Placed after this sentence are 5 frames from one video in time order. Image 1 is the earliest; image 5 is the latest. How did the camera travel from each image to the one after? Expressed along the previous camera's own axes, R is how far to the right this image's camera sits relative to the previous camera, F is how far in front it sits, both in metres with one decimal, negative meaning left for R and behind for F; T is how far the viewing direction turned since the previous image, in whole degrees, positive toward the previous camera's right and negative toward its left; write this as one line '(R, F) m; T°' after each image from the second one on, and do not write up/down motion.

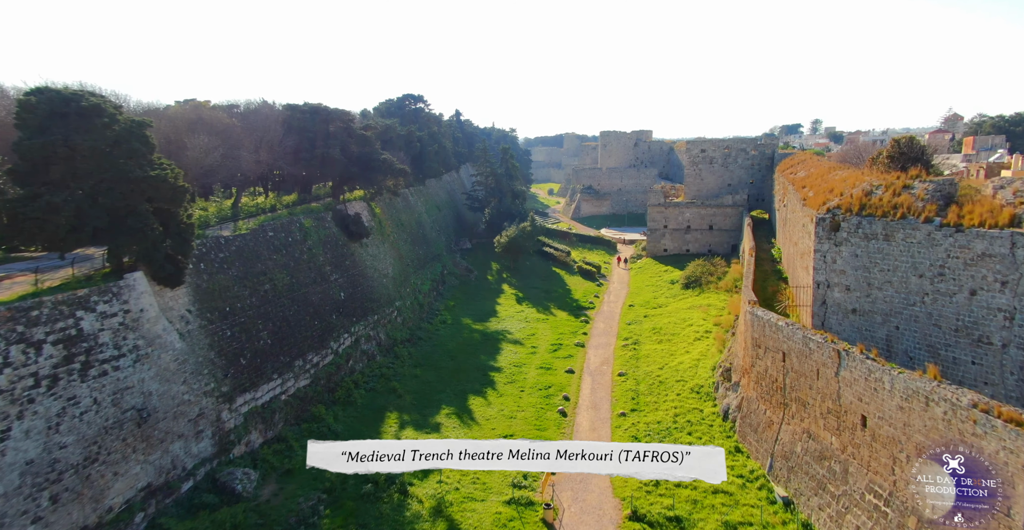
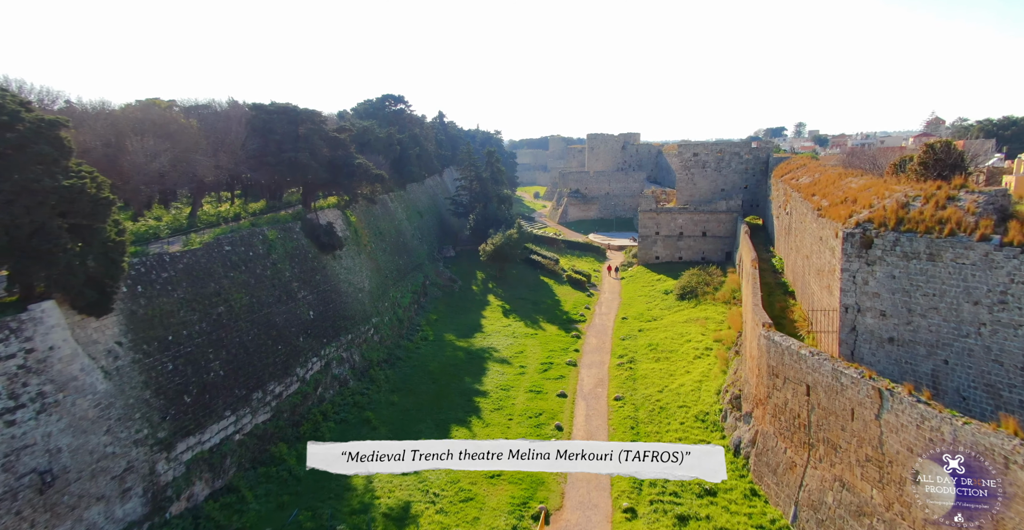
(0.0, +1.3) m; +1°
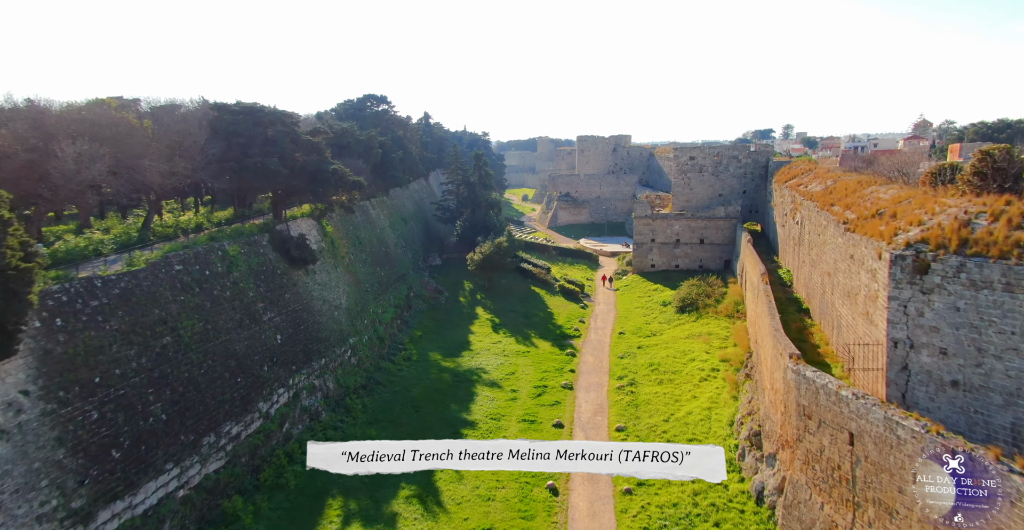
(0.0, +1.4) m; +1°
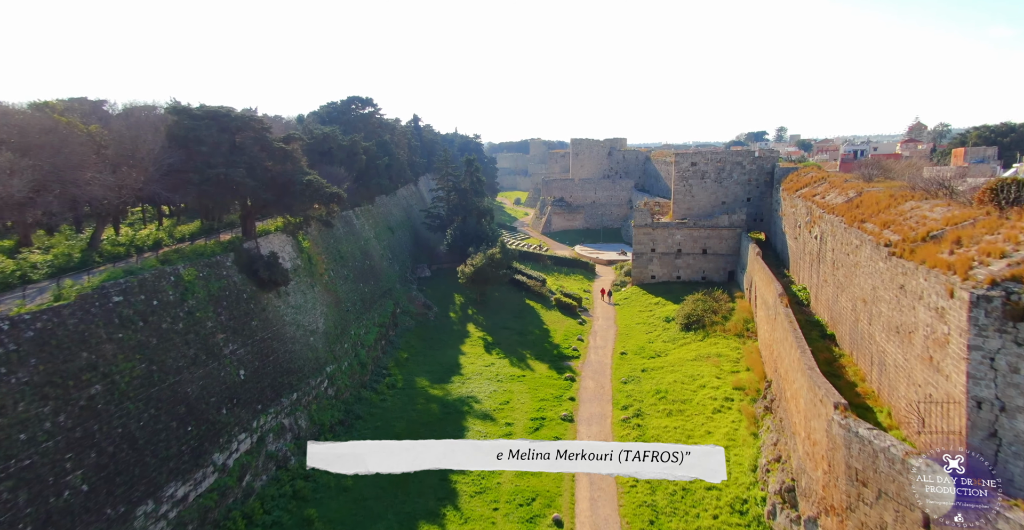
(0.0, +1.5) m; +1°
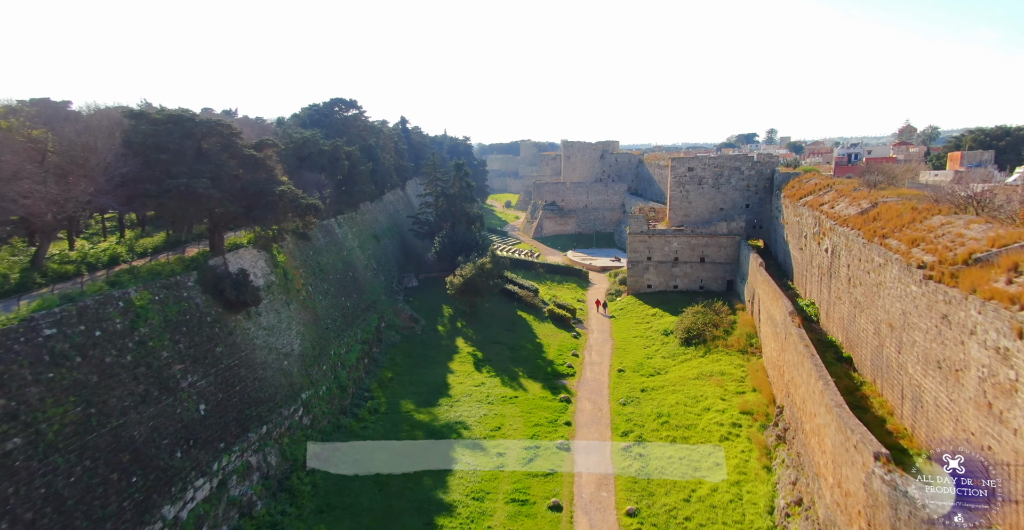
(0.0, +1.1) m; +1°
